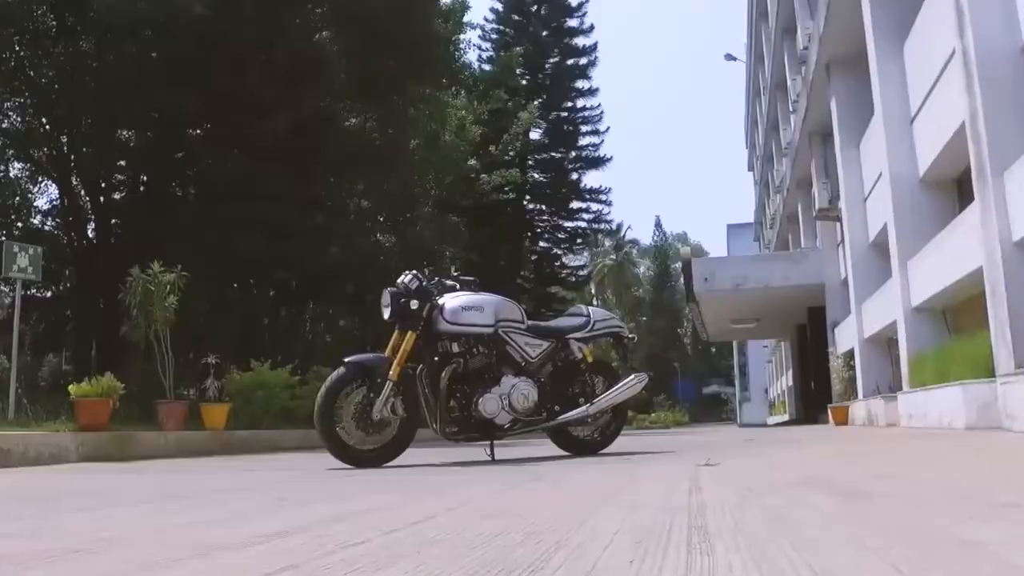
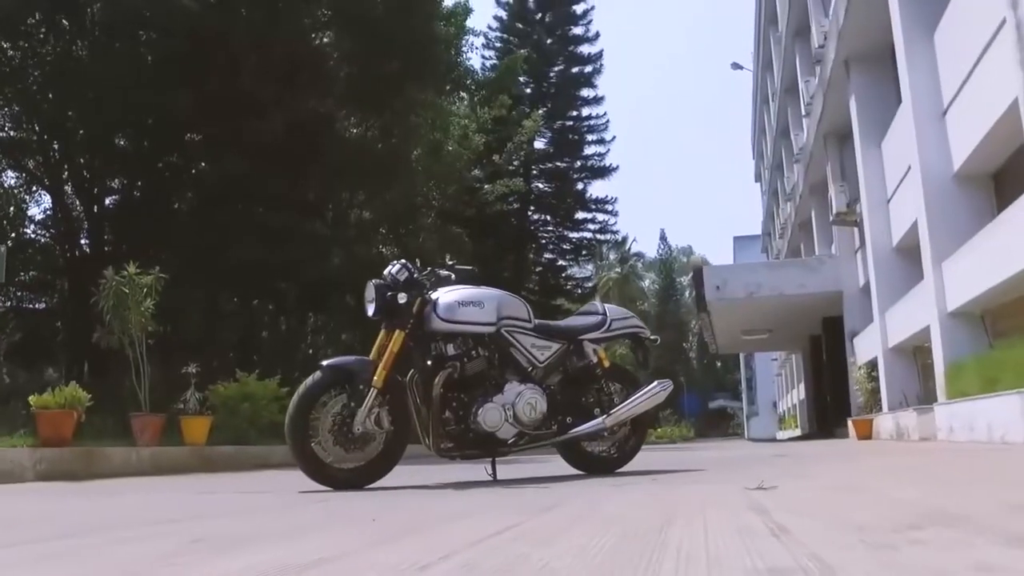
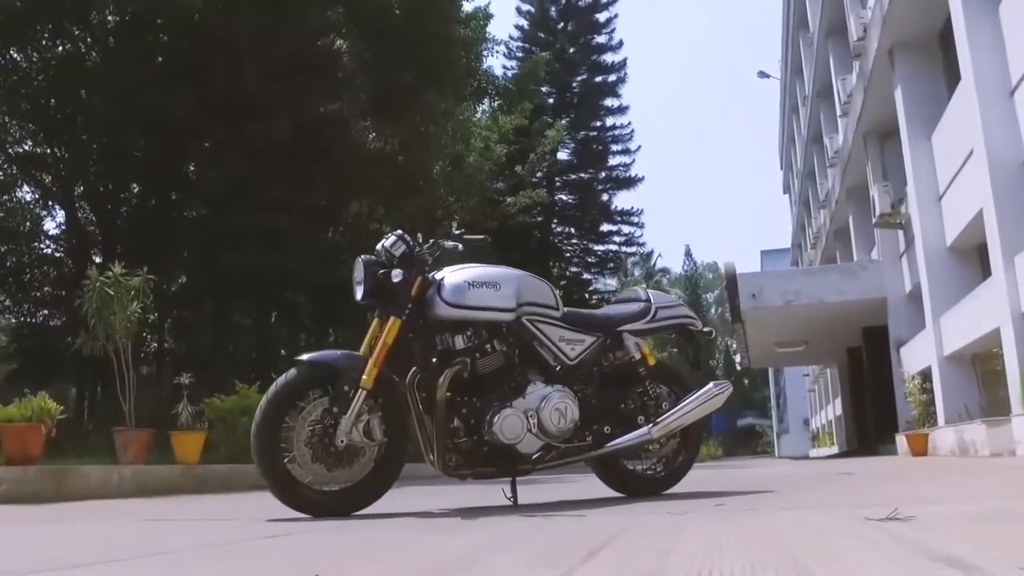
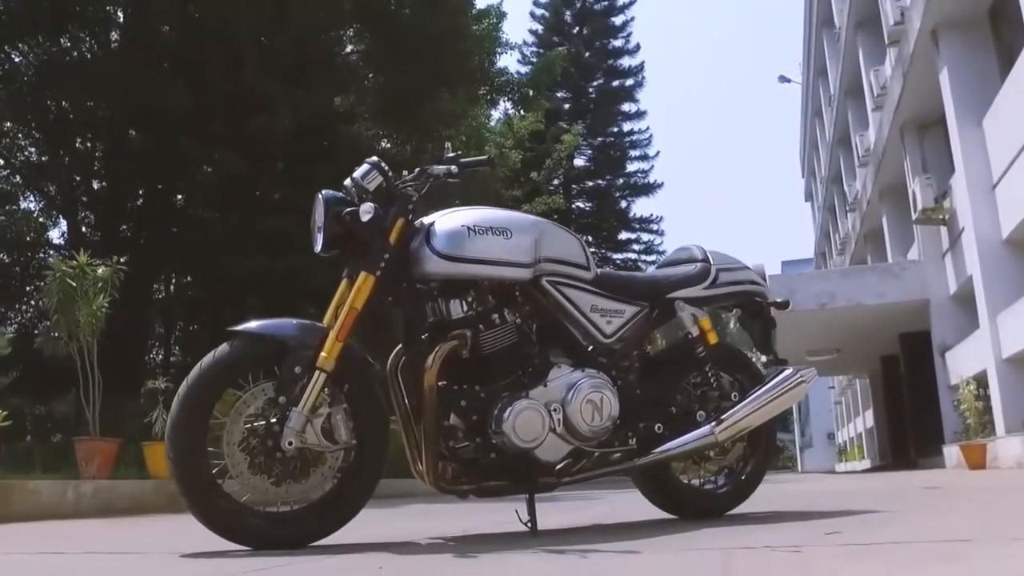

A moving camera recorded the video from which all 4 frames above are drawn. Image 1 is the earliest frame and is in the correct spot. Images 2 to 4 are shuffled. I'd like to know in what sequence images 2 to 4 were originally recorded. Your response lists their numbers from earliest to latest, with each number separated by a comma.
2, 3, 4
